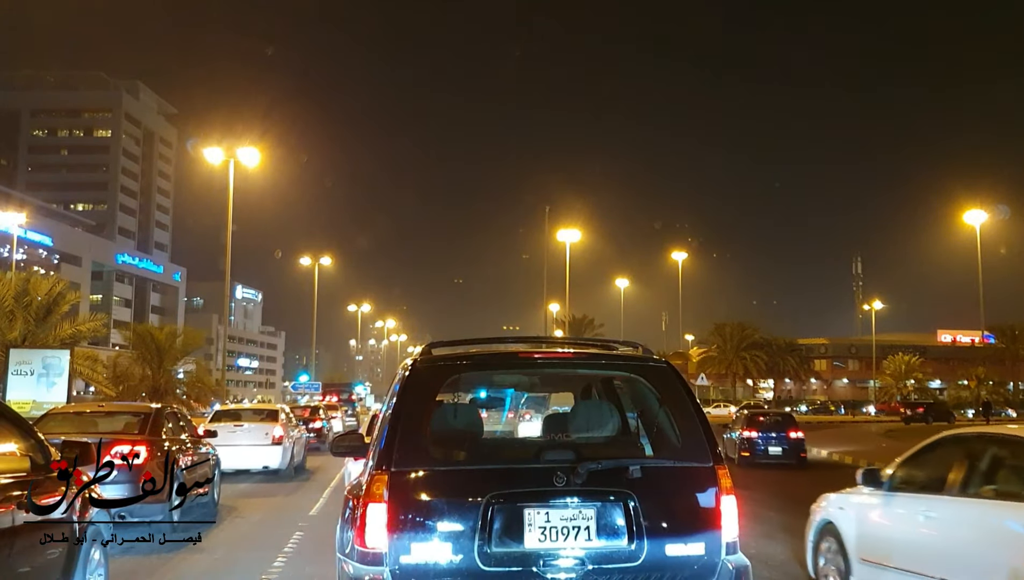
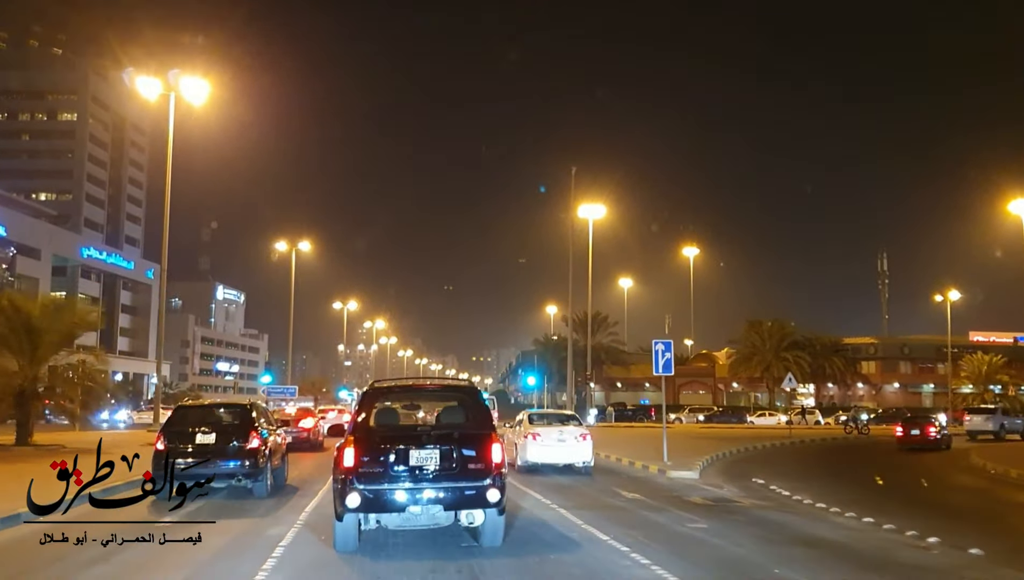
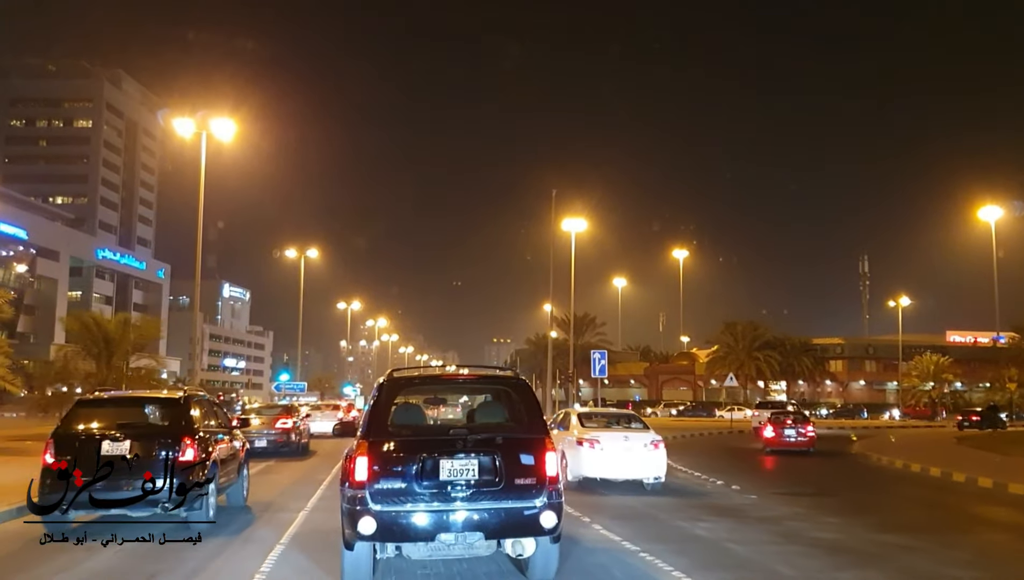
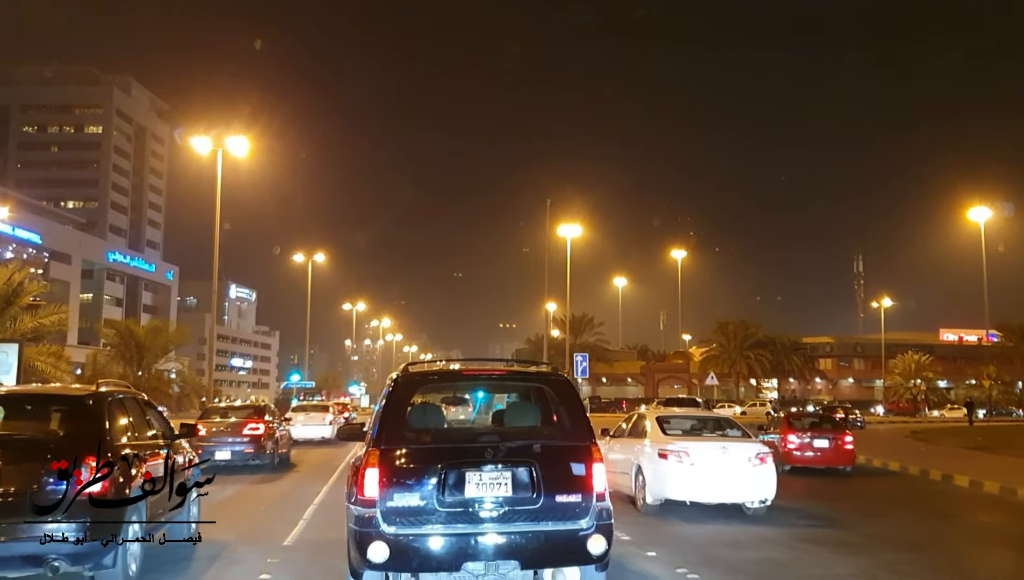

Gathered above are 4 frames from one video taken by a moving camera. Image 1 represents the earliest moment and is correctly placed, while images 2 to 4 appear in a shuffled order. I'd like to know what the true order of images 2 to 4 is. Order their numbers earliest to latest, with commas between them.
4, 3, 2
